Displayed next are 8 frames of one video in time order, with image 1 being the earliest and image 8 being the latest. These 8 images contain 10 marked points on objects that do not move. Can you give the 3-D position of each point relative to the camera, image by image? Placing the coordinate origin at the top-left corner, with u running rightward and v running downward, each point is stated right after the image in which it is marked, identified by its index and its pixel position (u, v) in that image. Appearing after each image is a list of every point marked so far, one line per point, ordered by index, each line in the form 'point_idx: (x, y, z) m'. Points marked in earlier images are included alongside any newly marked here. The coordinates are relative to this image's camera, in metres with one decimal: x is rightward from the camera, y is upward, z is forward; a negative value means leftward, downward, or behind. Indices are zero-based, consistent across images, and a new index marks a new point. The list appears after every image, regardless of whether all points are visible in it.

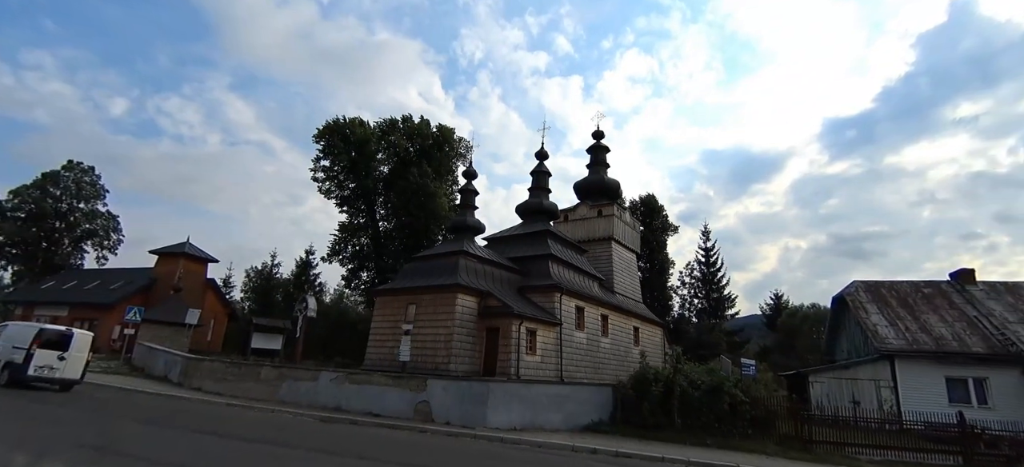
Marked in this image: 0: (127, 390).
0: (-12.6, -5.1, +15.8) m
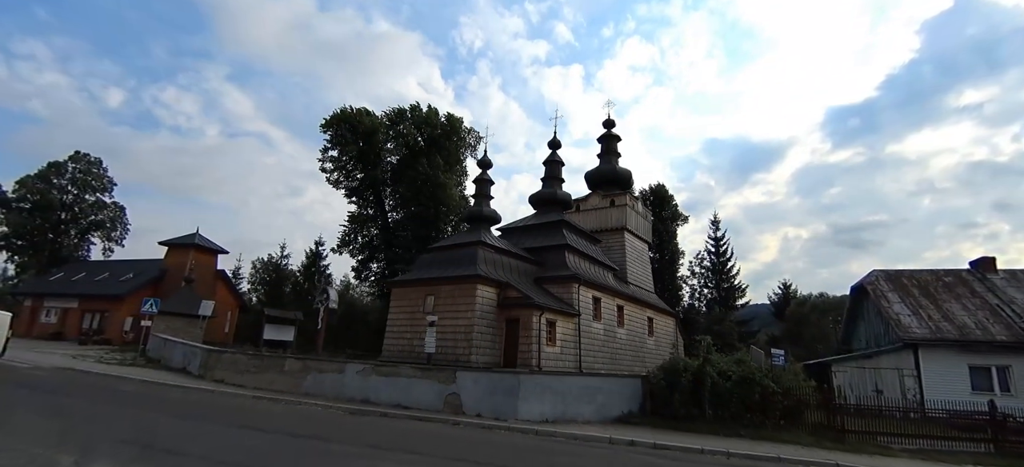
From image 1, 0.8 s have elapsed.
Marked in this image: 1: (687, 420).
0: (-11.8, -4.8, +15.7) m
1: (+5.2, -5.5, +14.2) m
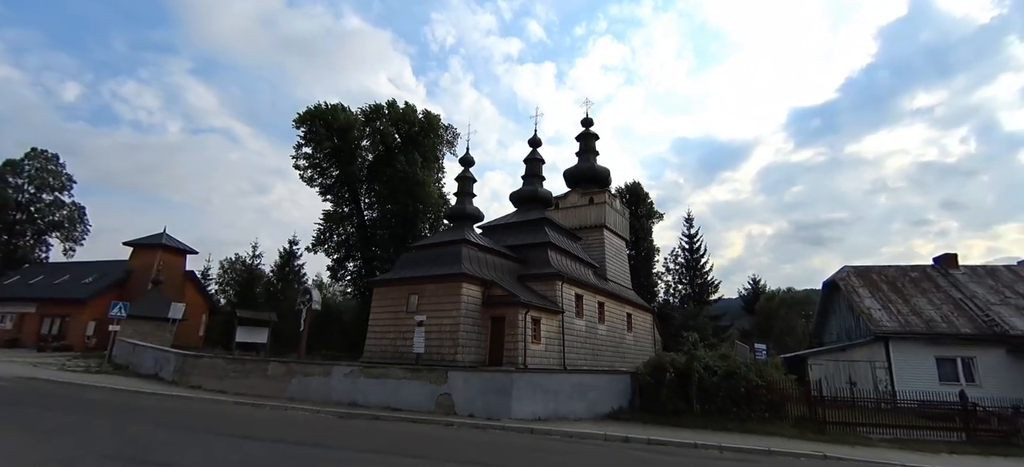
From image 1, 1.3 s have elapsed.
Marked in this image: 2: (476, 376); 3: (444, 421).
0: (-12.1, -4.8, +14.9) m
1: (+4.9, -5.4, +14.4) m
2: (-1.0, -3.9, +13.1) m
3: (-1.7, -4.8, +12.4) m
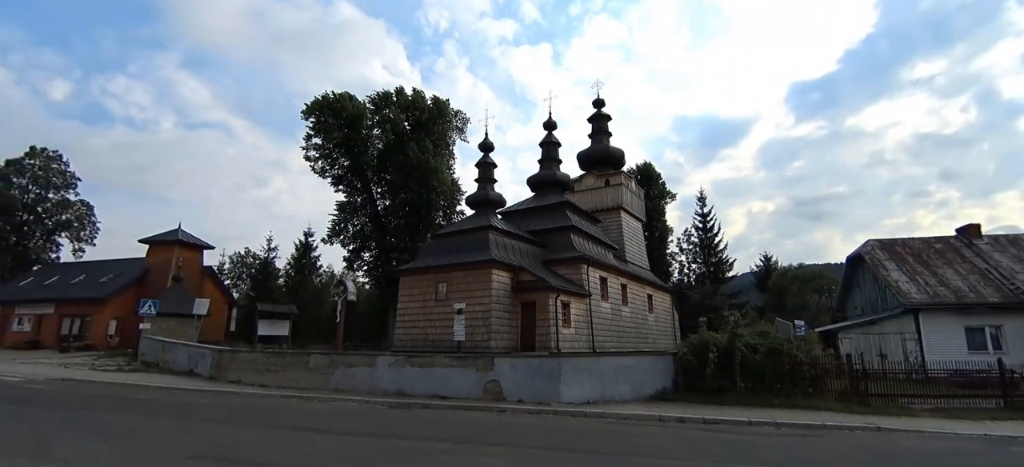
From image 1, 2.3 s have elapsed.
0: (-10.8, -4.7, +14.9) m
1: (+6.2, -4.8, +14.4) m
2: (+0.3, -3.5, +13.0) m
3: (-0.4, -4.4, +12.3) m
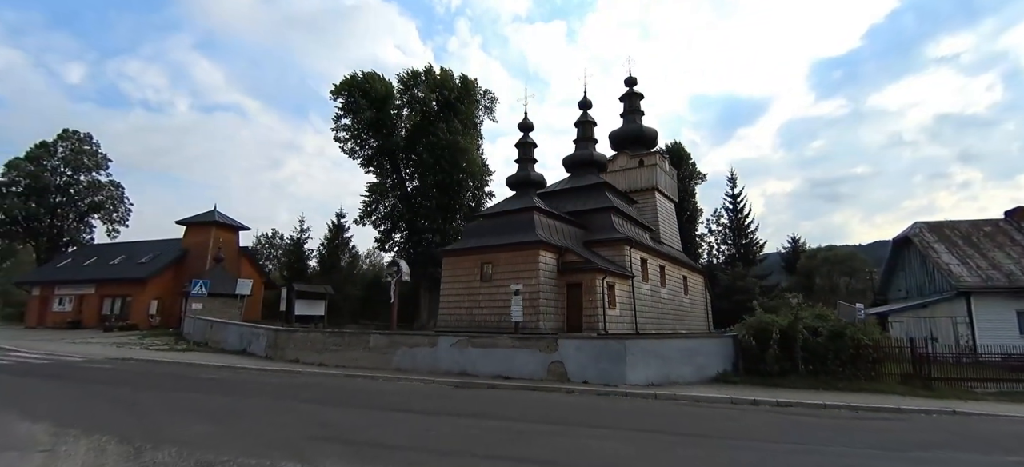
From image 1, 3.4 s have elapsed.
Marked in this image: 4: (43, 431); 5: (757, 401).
0: (-9.0, -4.1, +15.1) m
1: (+7.9, -4.2, +14.2) m
2: (+2.0, -2.9, +12.9) m
3: (+1.3, -3.9, +12.3) m
4: (-6.2, -2.6, +6.3) m
5: (+5.9, -4.0, +11.6) m
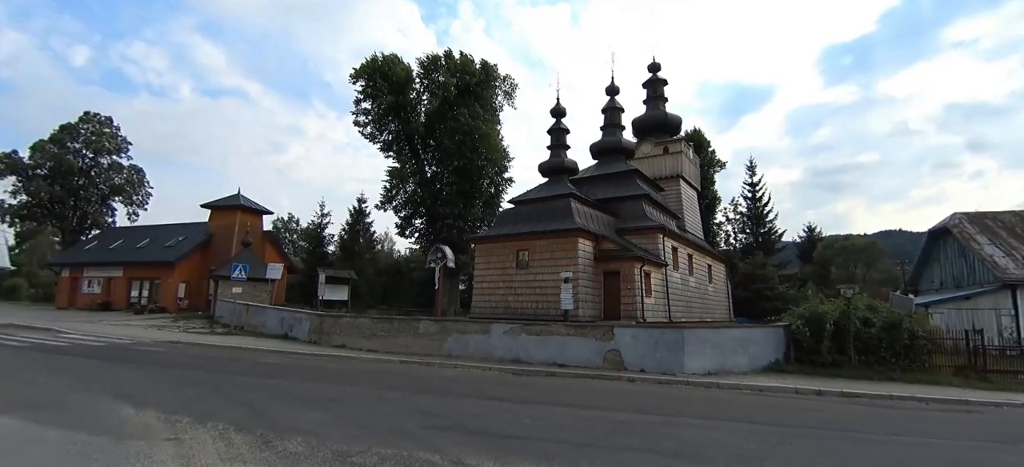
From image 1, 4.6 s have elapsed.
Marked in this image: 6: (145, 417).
0: (-7.5, -3.7, +15.1) m
1: (+9.4, -3.9, +14.2) m
2: (+3.5, -2.6, +12.9) m
3: (+2.8, -3.6, +12.3) m
4: (-4.7, -2.4, +6.2) m
5: (+7.3, -3.8, +11.6) m
6: (-4.8, -2.4, +6.3) m
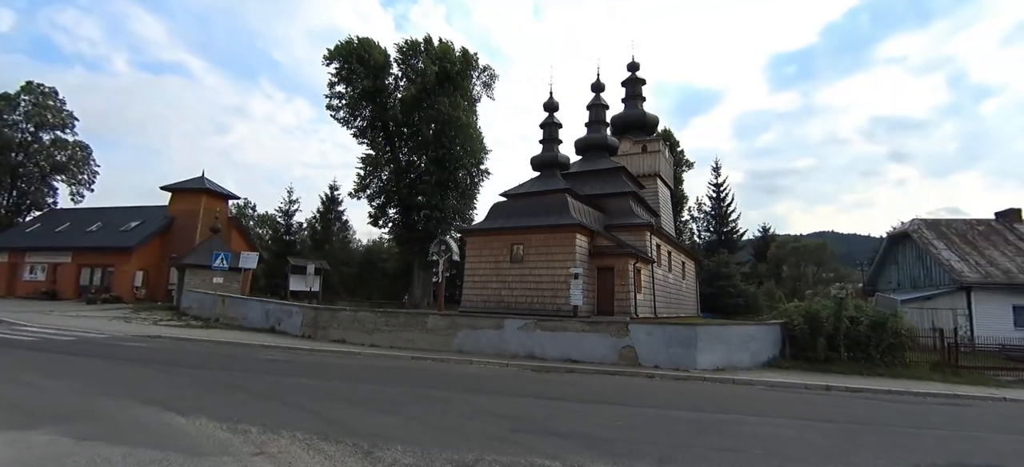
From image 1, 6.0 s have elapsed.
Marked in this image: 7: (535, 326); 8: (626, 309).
0: (-7.3, -3.3, +14.3) m
1: (+9.7, -4.0, +15.0) m
2: (+4.0, -2.6, +13.1) m
3: (+3.3, -3.6, +12.5) m
4: (-3.5, -2.3, +5.7) m
5: (+7.9, -3.9, +12.2) m
6: (-3.7, -2.3, +5.7) m
7: (+0.6, -2.6, +13.5) m
8: (+4.6, -3.0, +19.4) m
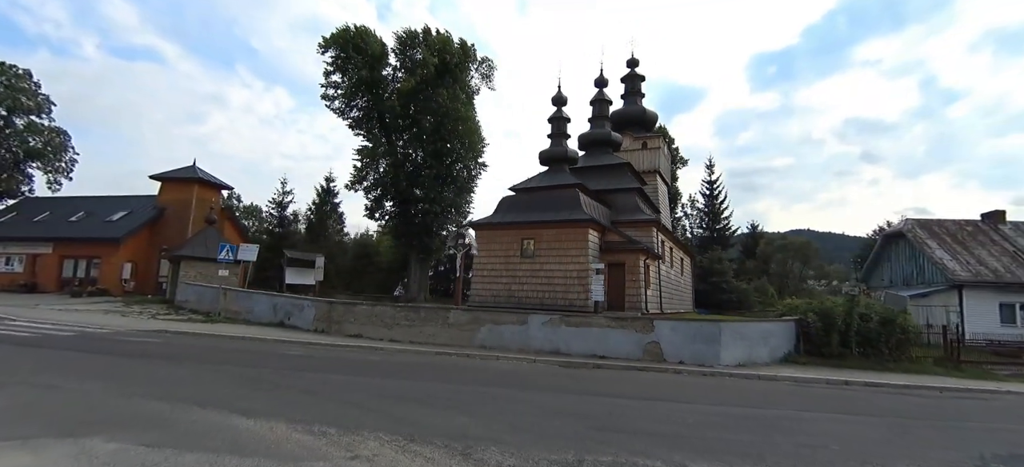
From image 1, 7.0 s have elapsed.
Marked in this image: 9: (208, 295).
0: (-6.6, -3.1, +13.9) m
1: (+10.3, -3.9, +15.3) m
2: (+4.7, -2.5, +13.1) m
3: (+4.0, -3.5, +12.5) m
4: (-2.5, -2.2, +5.4) m
5: (+8.6, -3.8, +12.4) m
6: (-2.7, -2.2, +5.5) m
7: (+1.3, -2.4, +13.4) m
8: (+5.0, -2.8, +19.4) m
9: (-12.3, -2.4, +19.6) m
